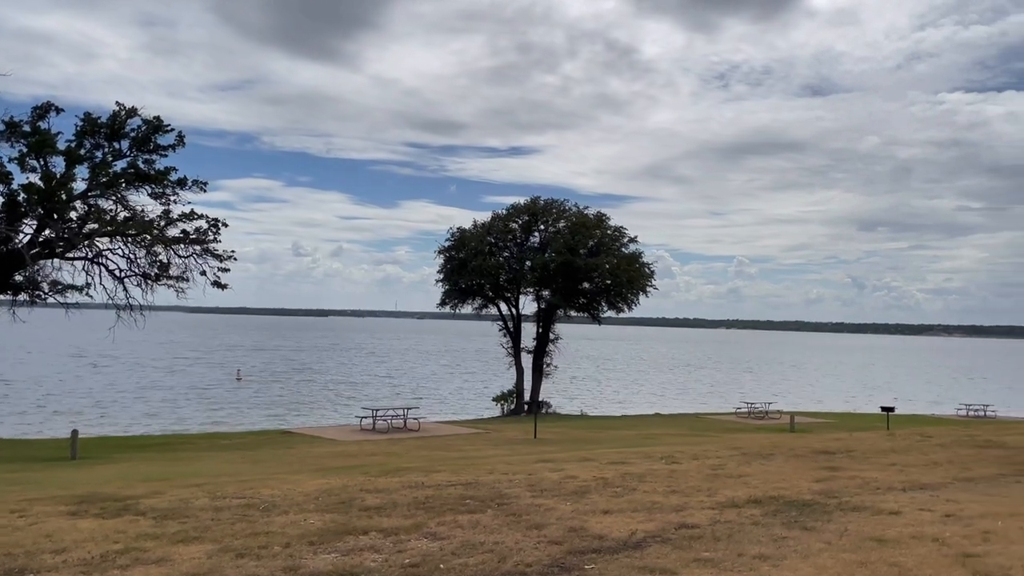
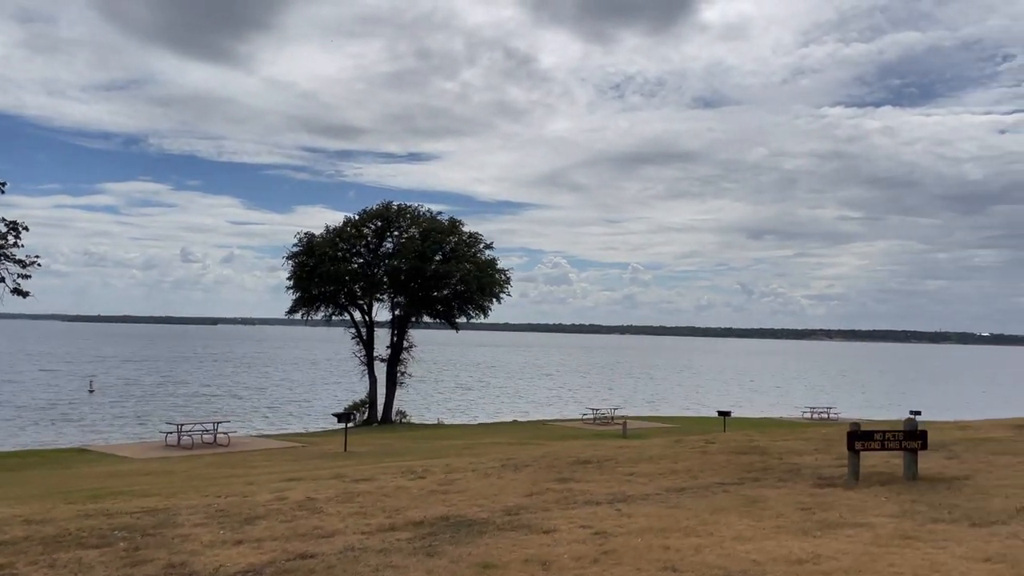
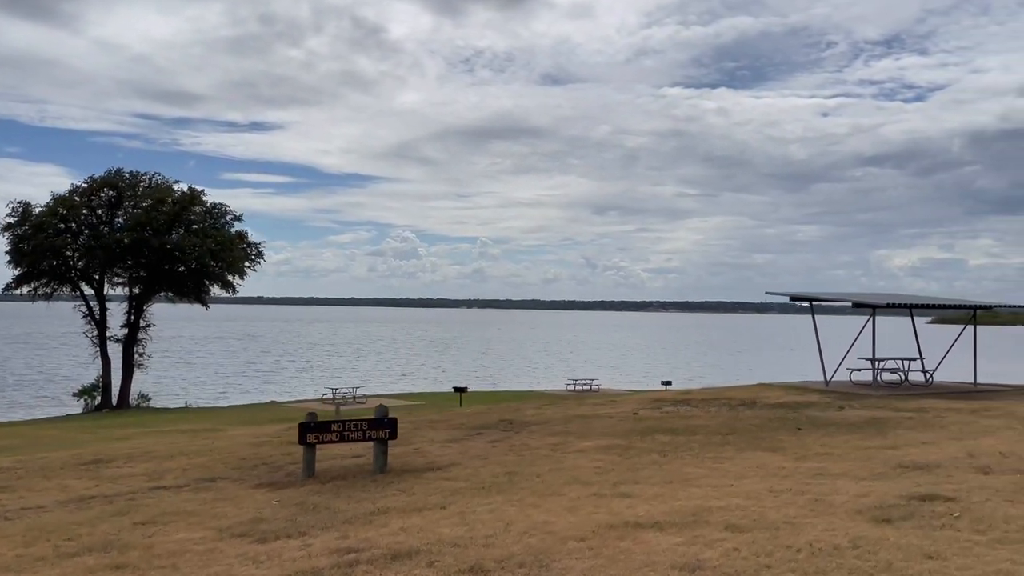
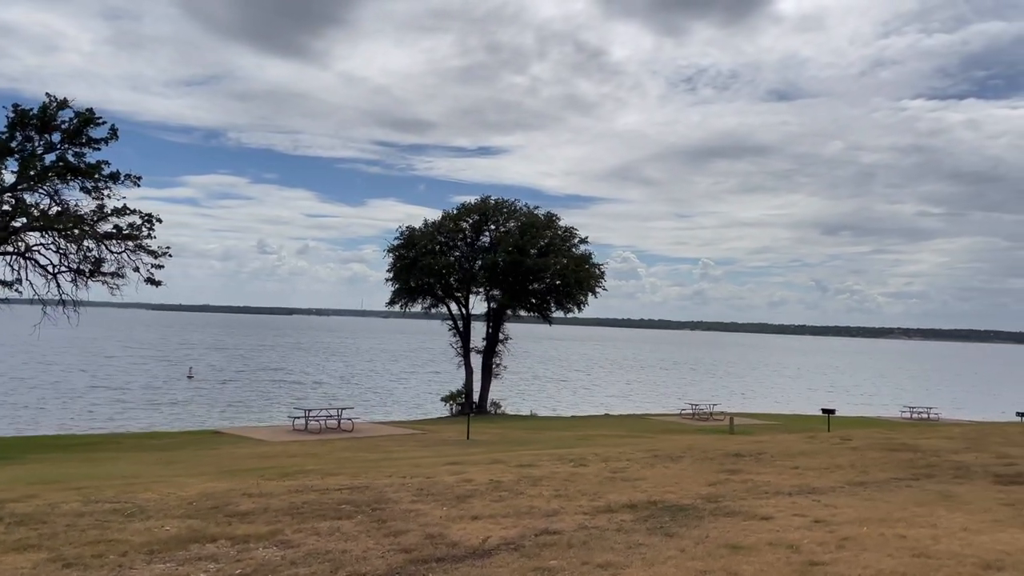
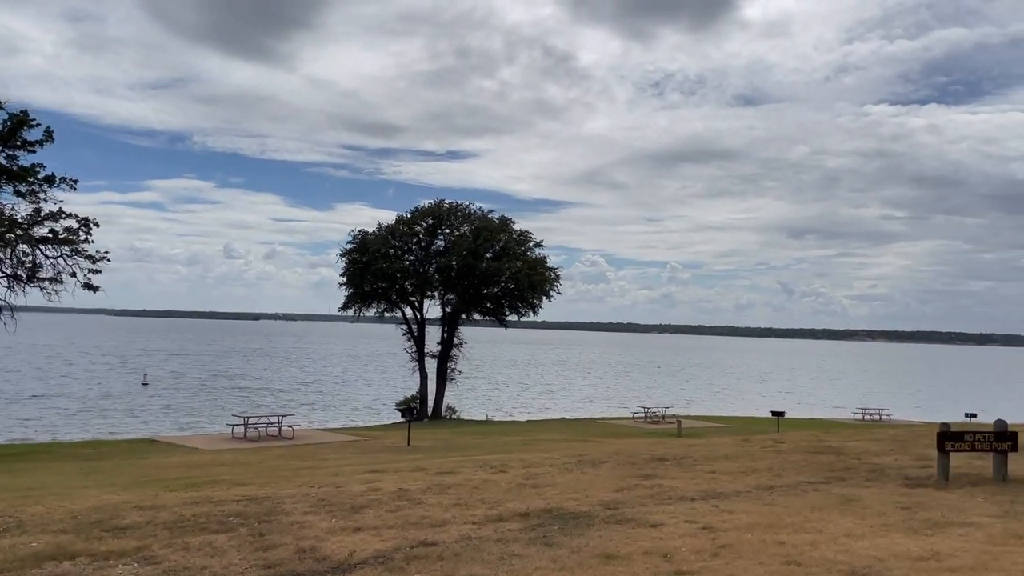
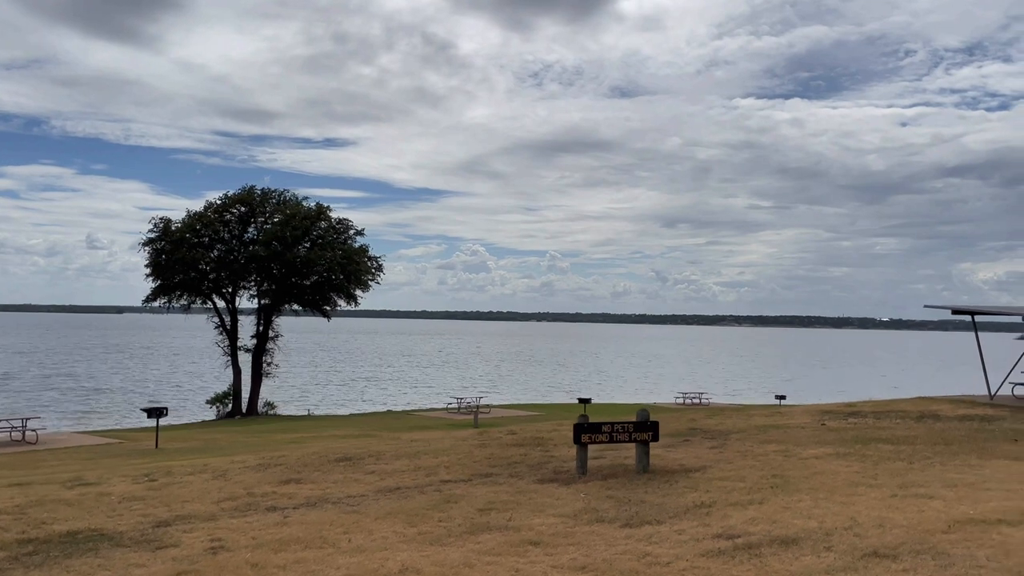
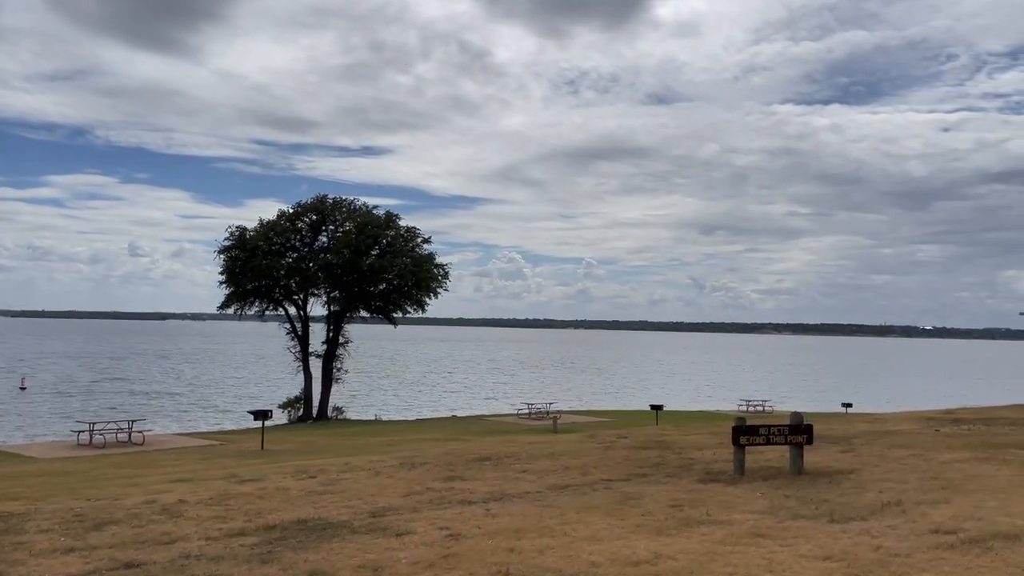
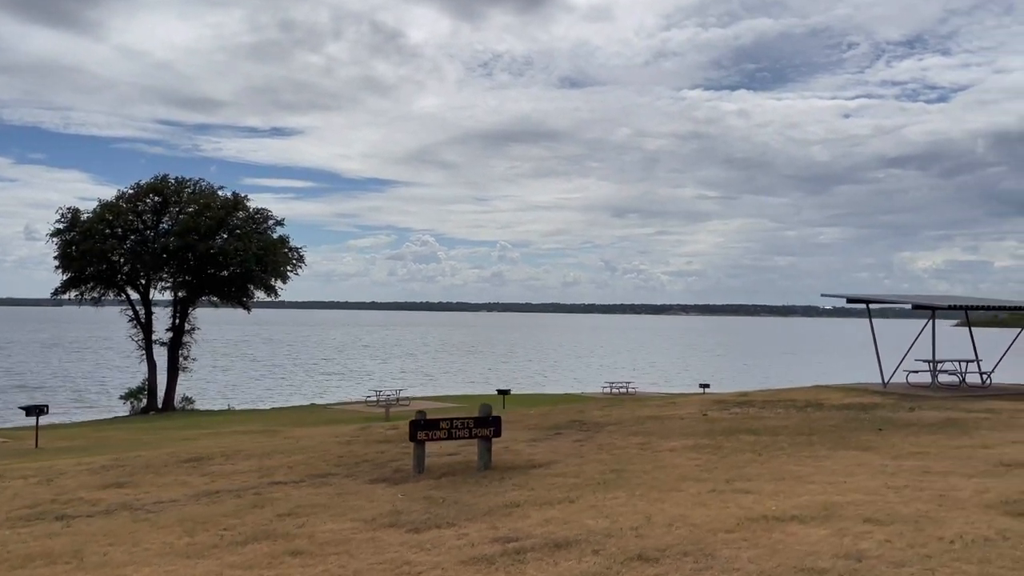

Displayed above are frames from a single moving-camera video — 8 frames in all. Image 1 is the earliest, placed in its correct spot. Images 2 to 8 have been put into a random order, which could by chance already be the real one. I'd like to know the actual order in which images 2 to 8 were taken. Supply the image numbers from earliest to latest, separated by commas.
4, 5, 2, 7, 6, 8, 3
